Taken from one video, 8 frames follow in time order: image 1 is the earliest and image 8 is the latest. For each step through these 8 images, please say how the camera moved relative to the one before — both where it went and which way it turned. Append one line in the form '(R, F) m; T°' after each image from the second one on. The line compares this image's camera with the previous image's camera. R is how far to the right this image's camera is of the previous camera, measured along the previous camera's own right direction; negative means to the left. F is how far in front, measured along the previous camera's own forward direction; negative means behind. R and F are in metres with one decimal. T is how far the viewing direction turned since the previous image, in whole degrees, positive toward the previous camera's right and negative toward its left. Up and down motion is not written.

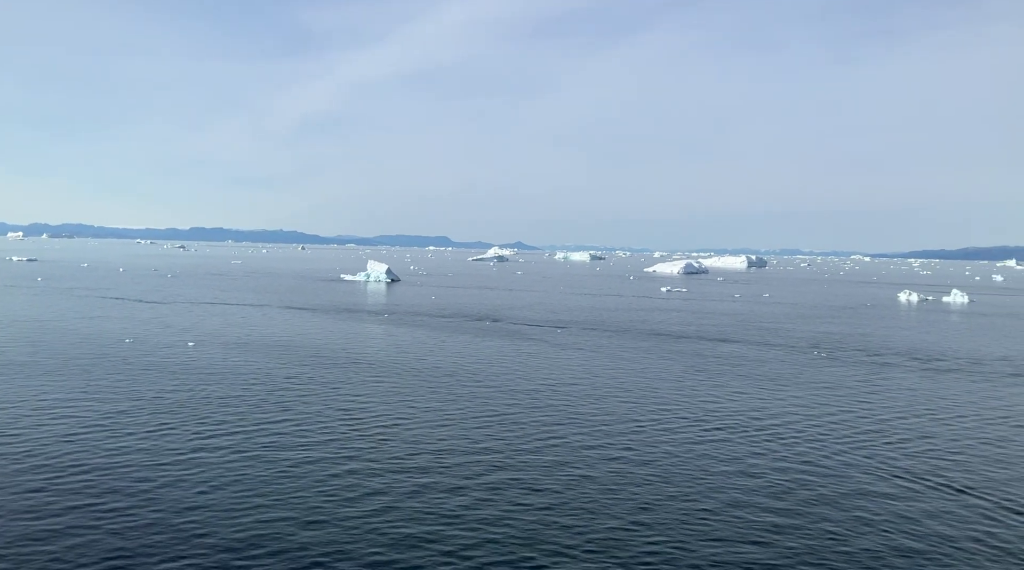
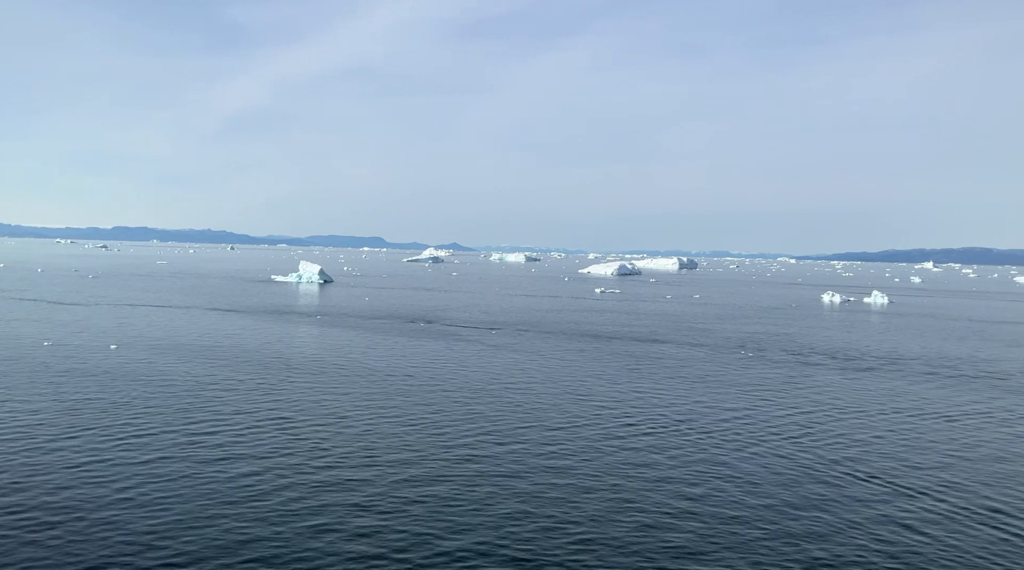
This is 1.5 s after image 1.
(0.0, -0.4) m; +4°
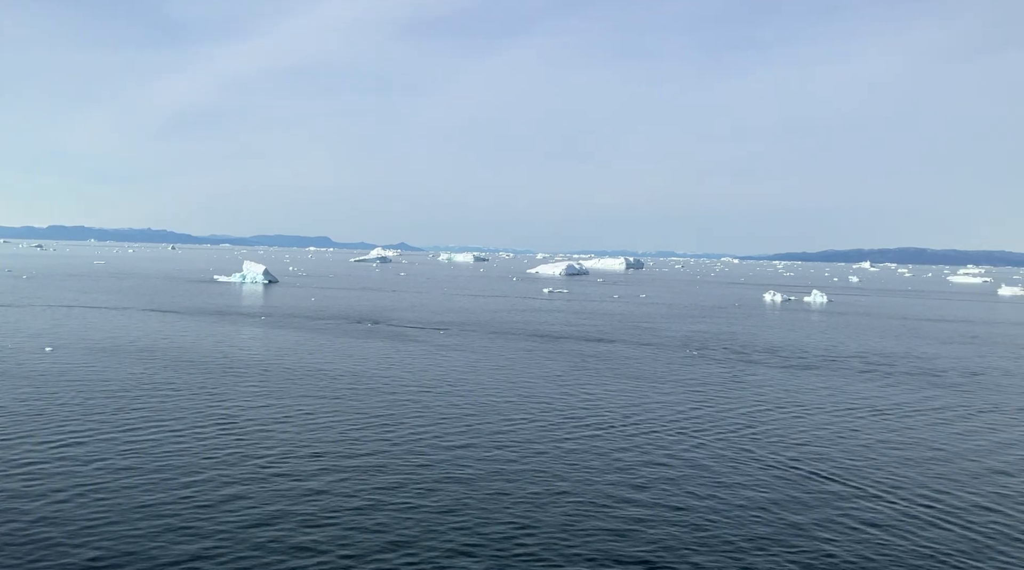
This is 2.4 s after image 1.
(0.0, -0.4) m; +3°
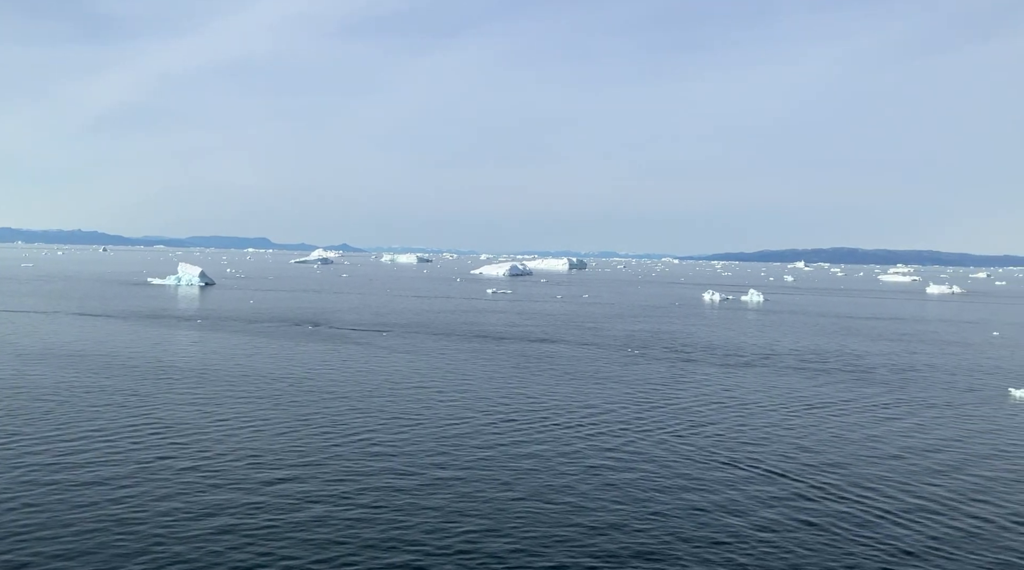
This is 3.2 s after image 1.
(0.0, -0.5) m; +3°
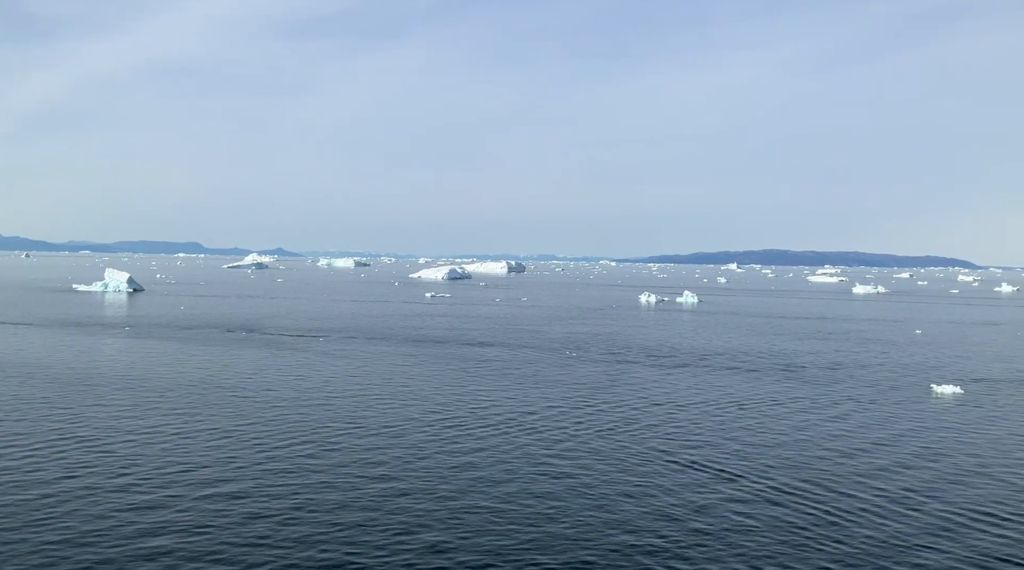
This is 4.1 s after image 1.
(0.0, -0.5) m; +4°
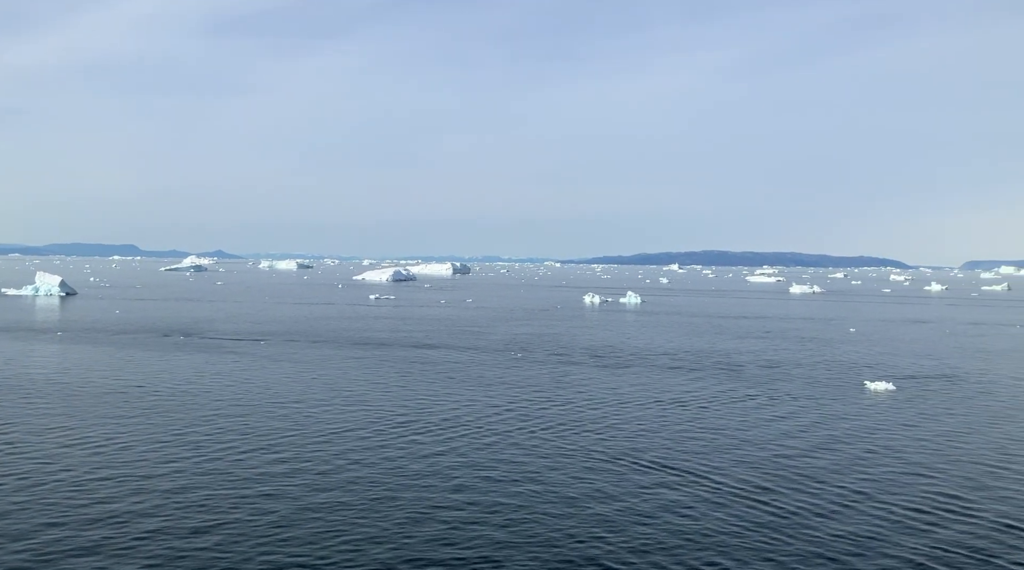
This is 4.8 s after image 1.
(0.0, -0.4) m; +3°
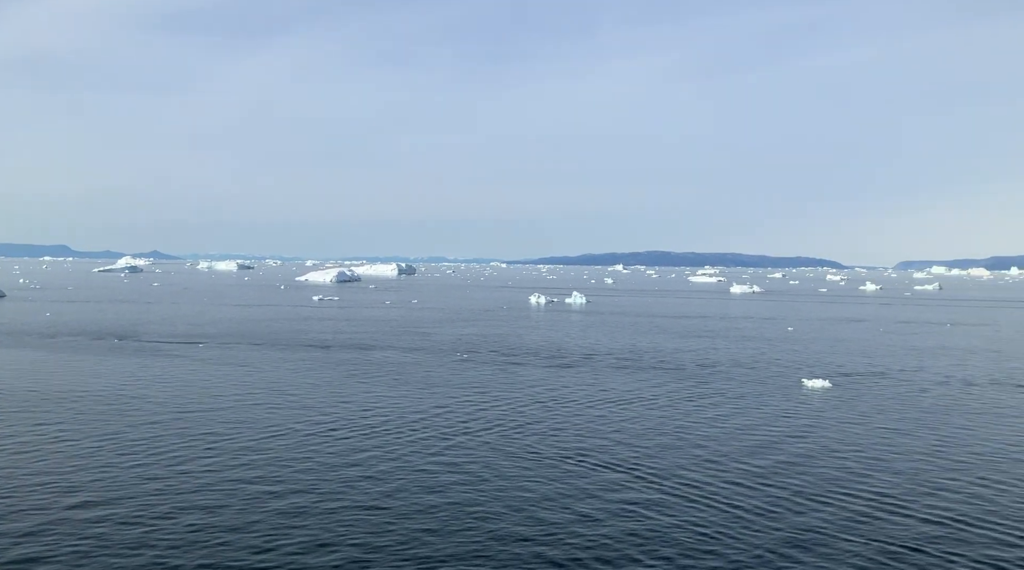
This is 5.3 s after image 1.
(+0.1, -0.2) m; +3°
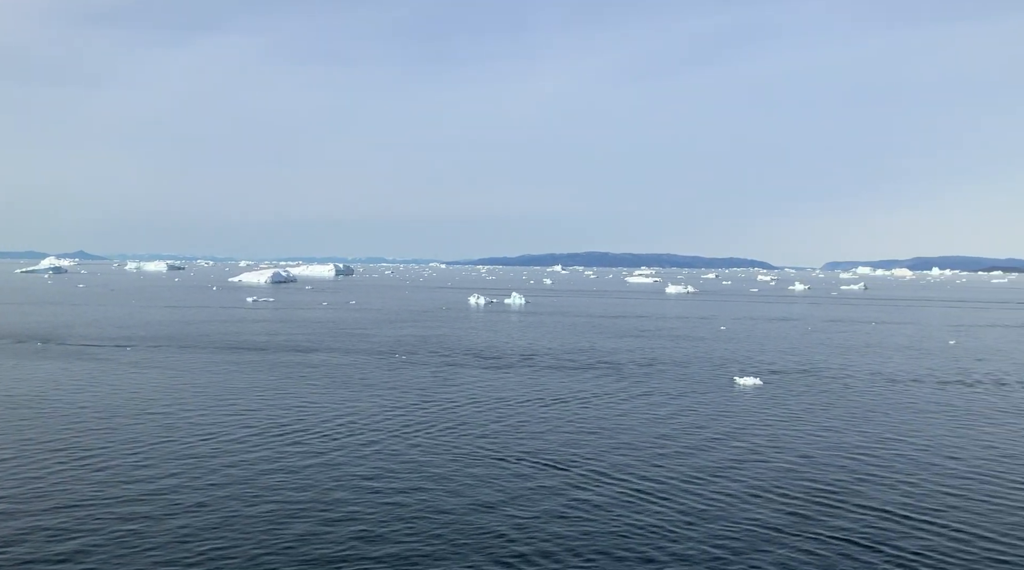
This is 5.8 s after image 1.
(0.0, -0.5) m; +4°
